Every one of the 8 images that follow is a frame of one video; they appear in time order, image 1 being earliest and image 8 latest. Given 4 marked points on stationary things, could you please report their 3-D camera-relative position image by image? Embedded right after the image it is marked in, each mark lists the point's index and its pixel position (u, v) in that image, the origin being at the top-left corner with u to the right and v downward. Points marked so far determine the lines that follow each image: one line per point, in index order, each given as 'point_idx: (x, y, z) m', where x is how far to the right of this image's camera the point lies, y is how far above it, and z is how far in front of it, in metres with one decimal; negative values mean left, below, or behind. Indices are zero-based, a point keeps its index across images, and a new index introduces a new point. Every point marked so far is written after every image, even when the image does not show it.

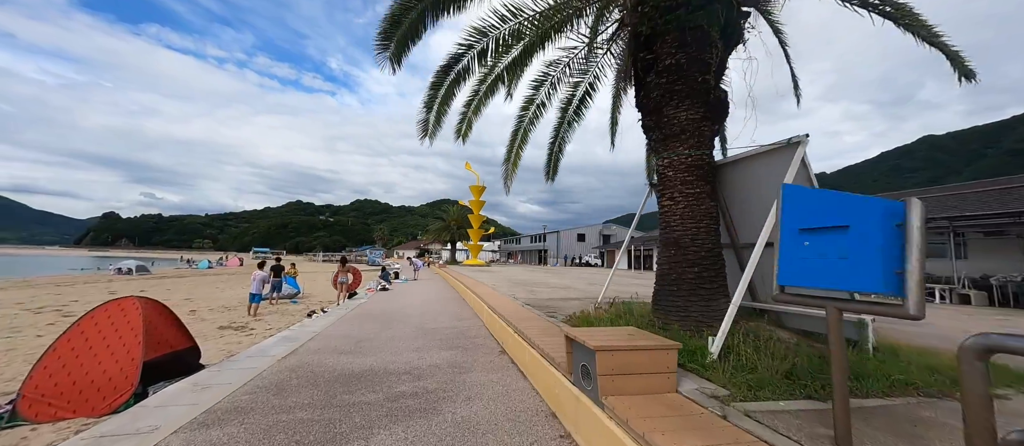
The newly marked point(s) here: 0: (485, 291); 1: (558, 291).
0: (-0.9, -2.2, +11.8) m
1: (+1.4, -2.1, +10.9) m
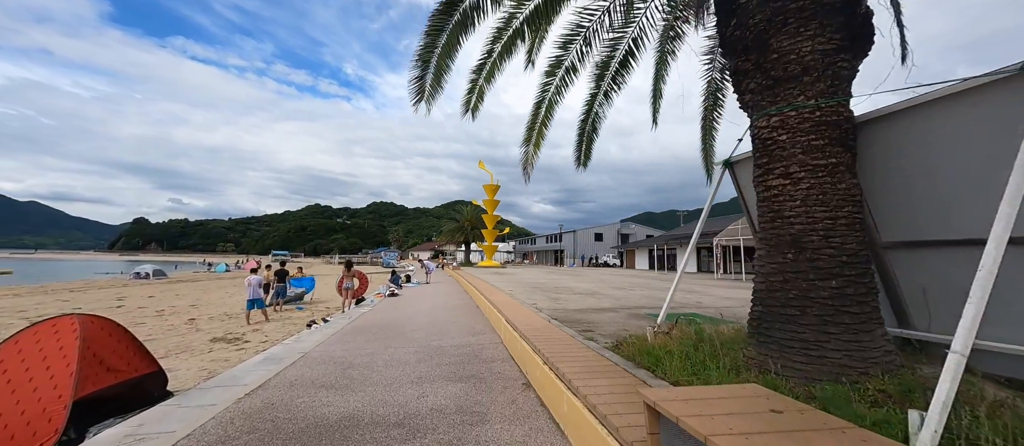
0: (-0.3, -2.2, +10.5) m
1: (+1.9, -2.0, +9.5) m
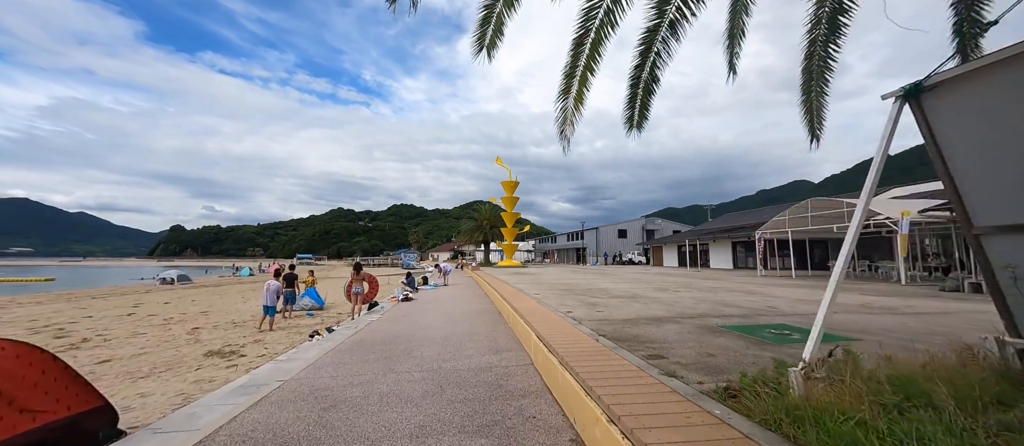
0: (+0.4, -2.0, +9.0) m
1: (+2.5, -1.8, +7.9) m
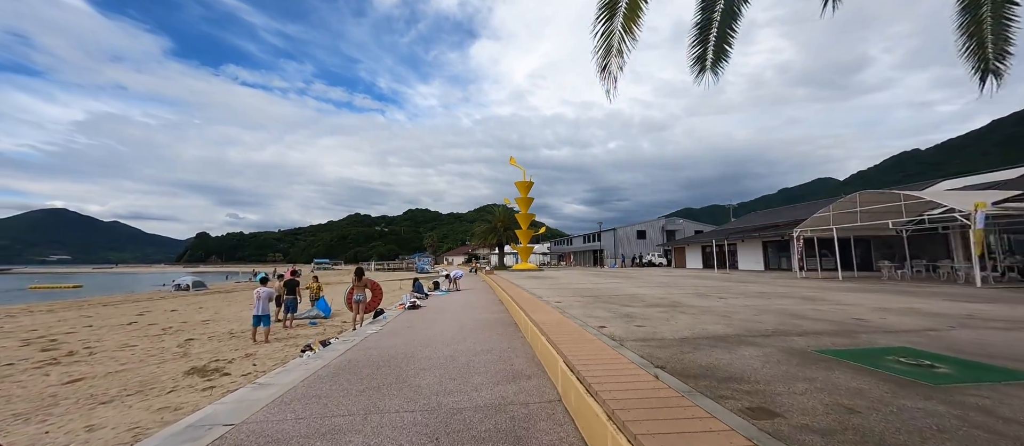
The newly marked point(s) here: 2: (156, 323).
0: (+0.7, -1.9, +7.6) m
1: (+2.8, -1.7, +6.5) m
2: (-15.8, -4.4, +16.3) m
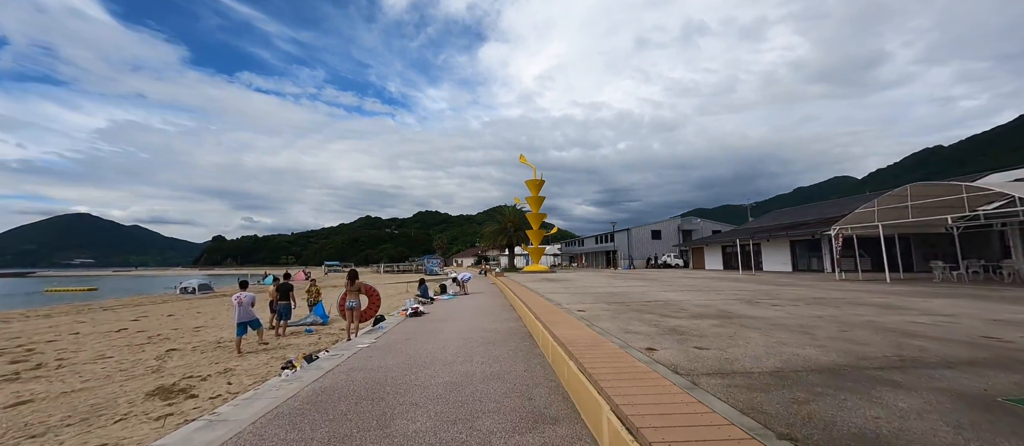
0: (+1.0, -1.8, +6.2) m
1: (+3.1, -1.5, +5.0) m
2: (-15.3, -4.5, +15.3) m
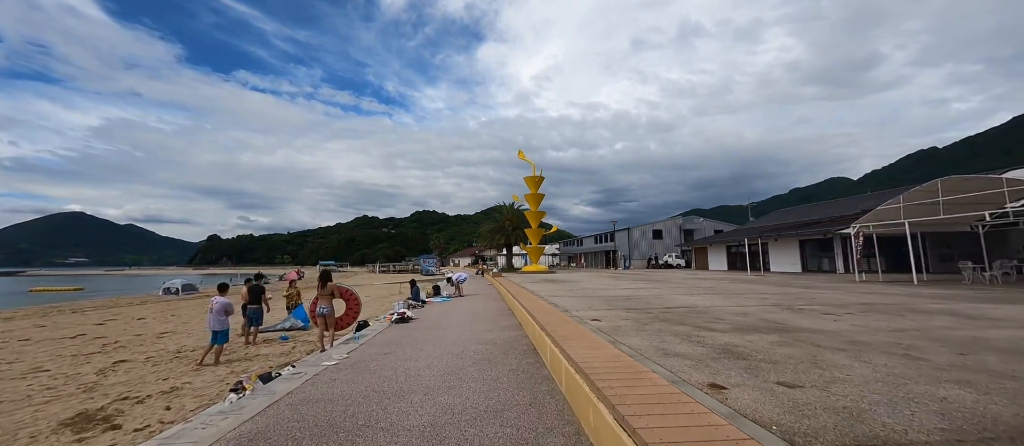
0: (+1.0, -1.6, +4.9) m
1: (+3.1, -1.4, +3.7) m
2: (-15.4, -4.3, +13.9) m
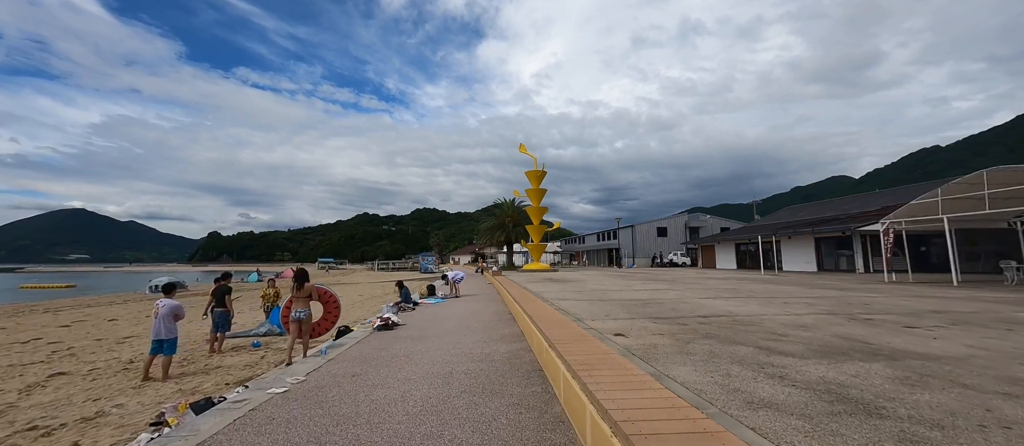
0: (+1.0, -1.5, +3.5) m
1: (+3.1, -1.2, +2.3) m
2: (-15.4, -4.0, +12.5) m
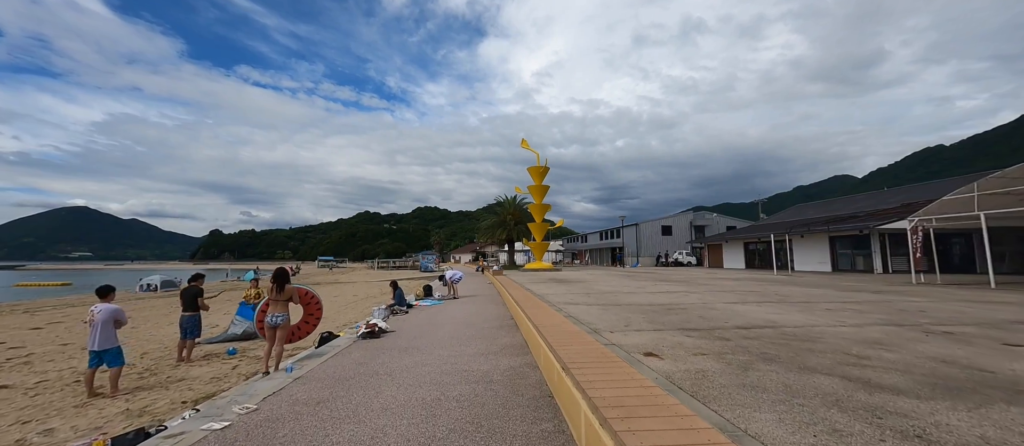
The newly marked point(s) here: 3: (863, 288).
0: (+1.1, -1.4, +2.5) m
1: (+3.1, -1.1, +1.3) m
2: (-15.3, -3.8, +11.5) m
3: (+12.5, -2.3, +13.2) m
